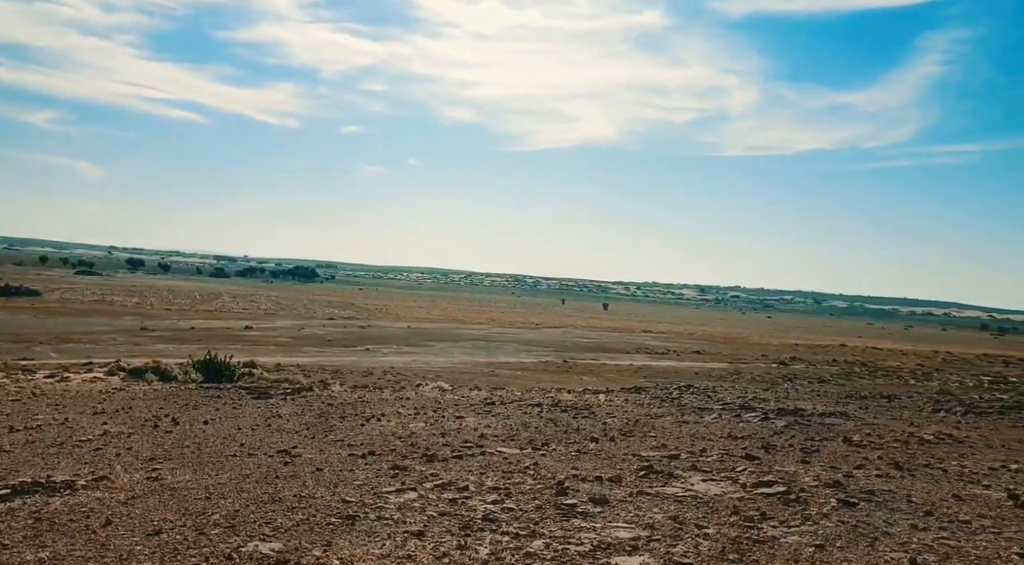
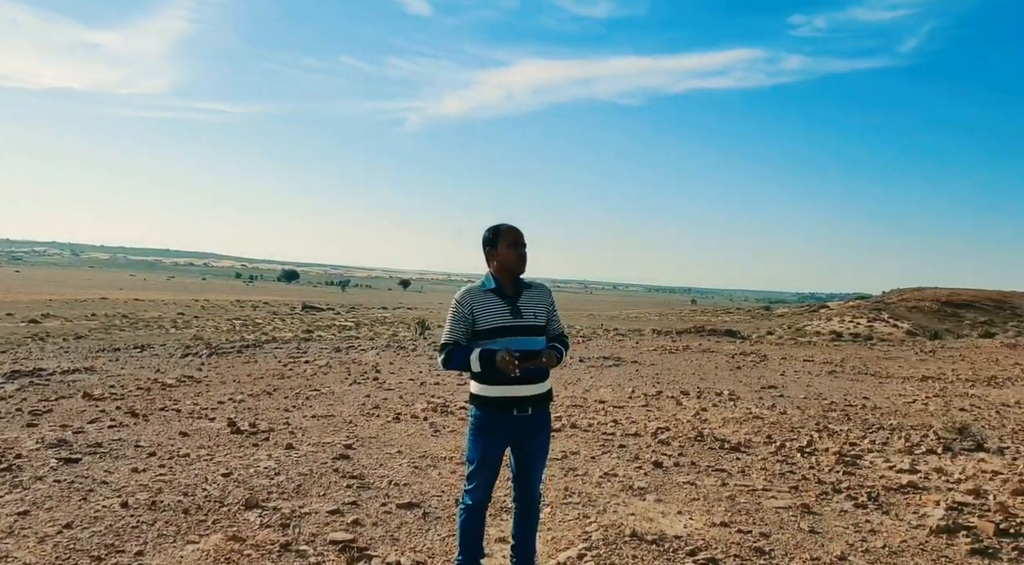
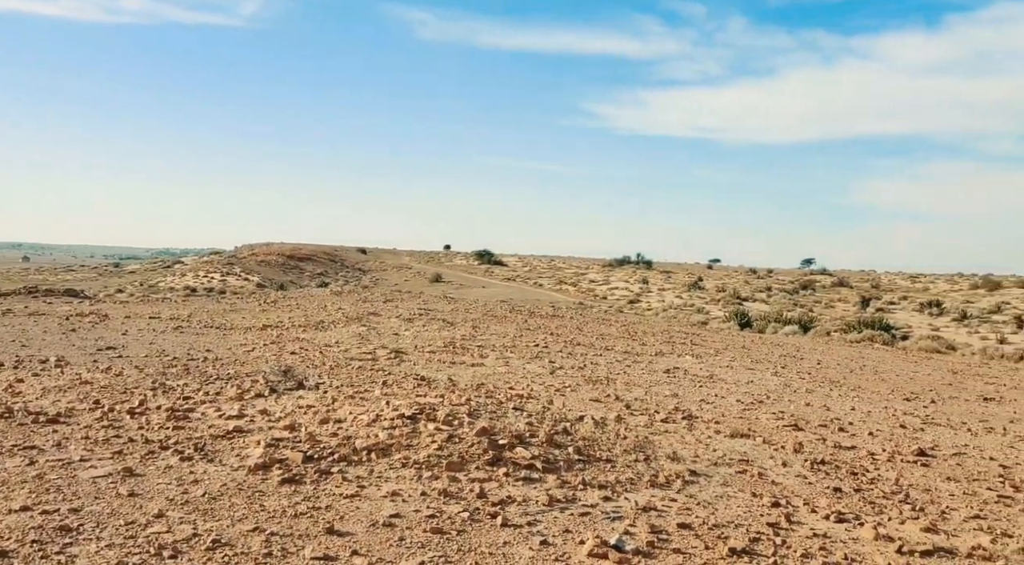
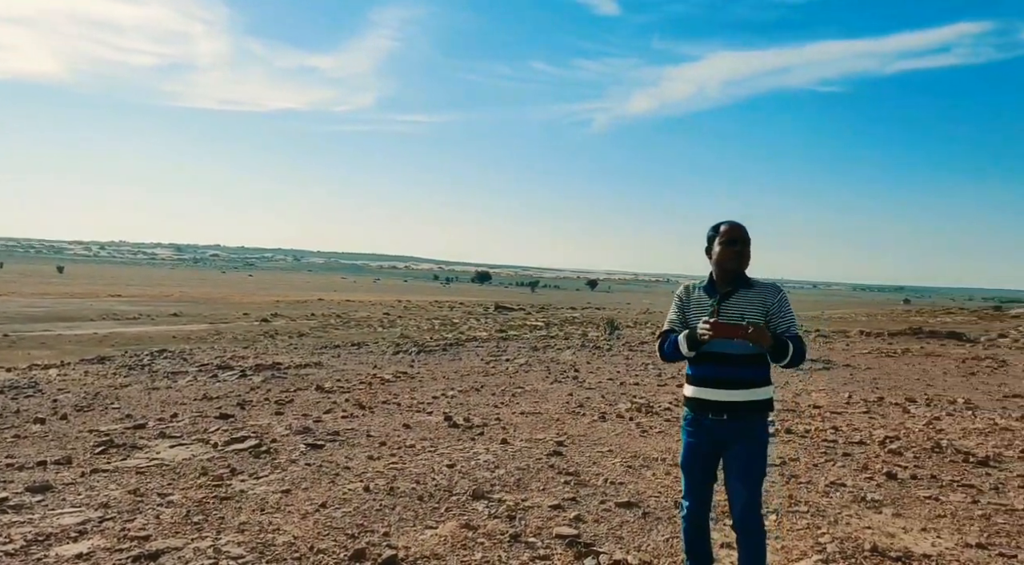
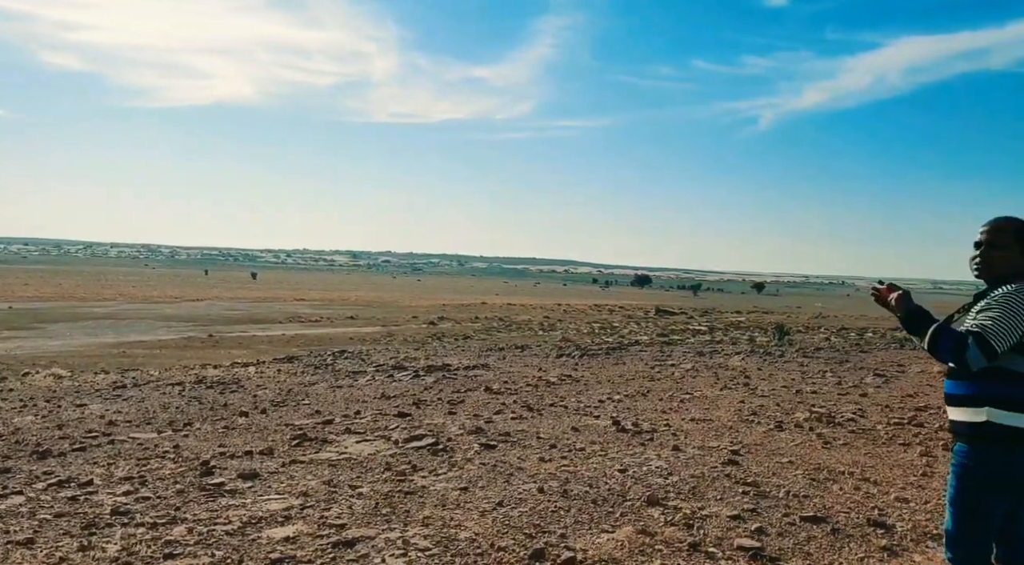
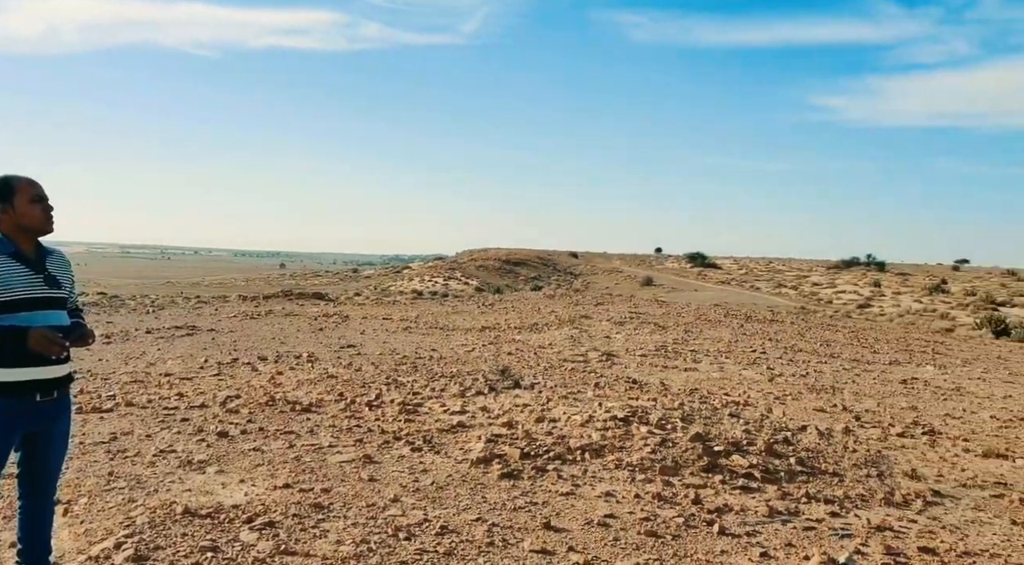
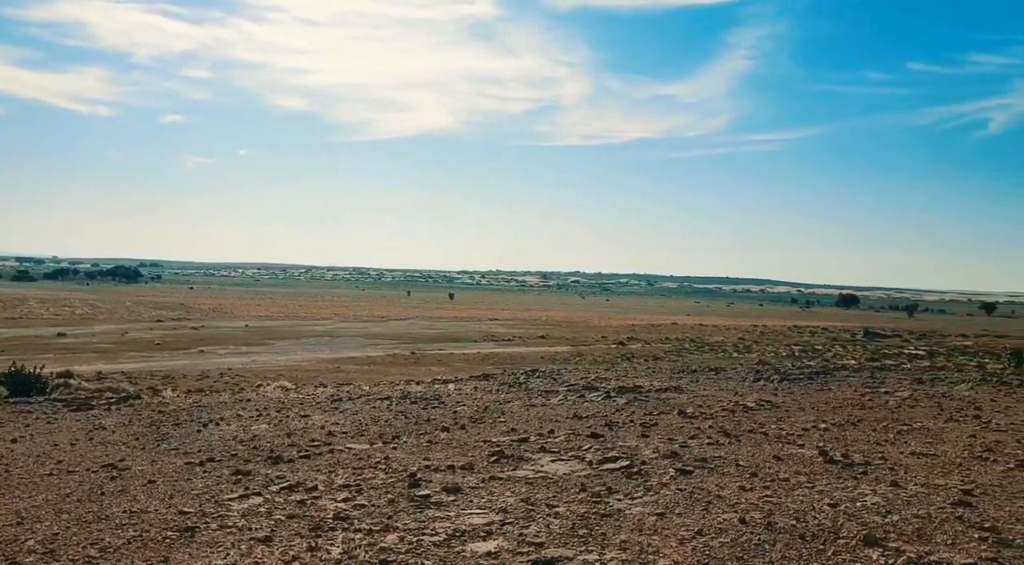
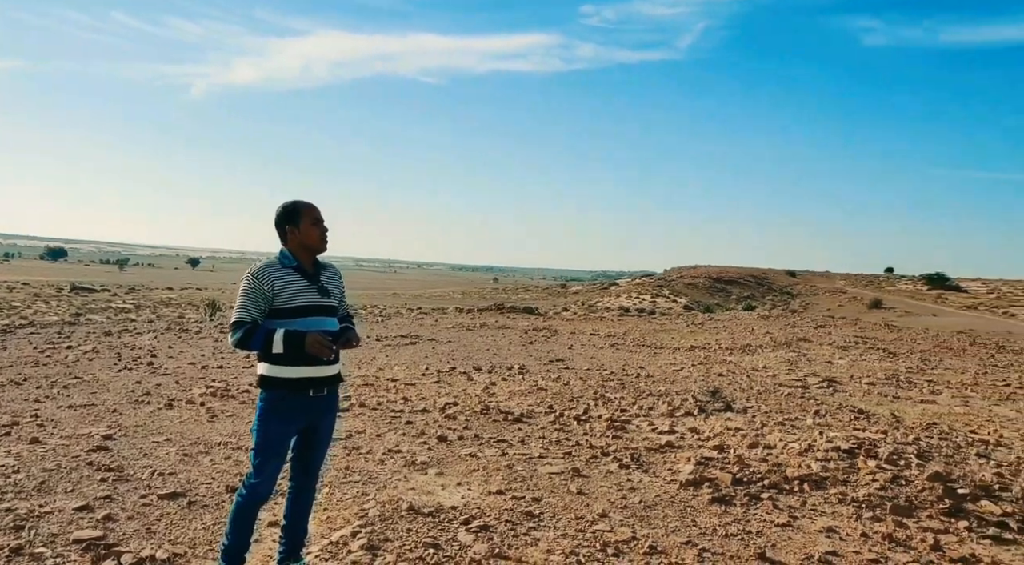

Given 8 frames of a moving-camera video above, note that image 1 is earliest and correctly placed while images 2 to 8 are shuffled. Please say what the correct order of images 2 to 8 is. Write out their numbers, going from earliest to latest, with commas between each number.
7, 5, 4, 2, 8, 6, 3
